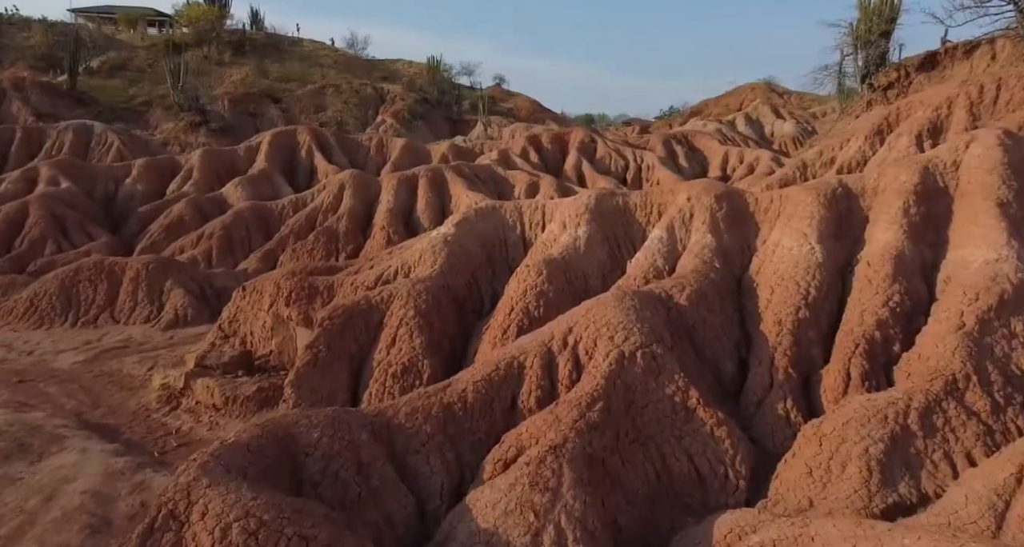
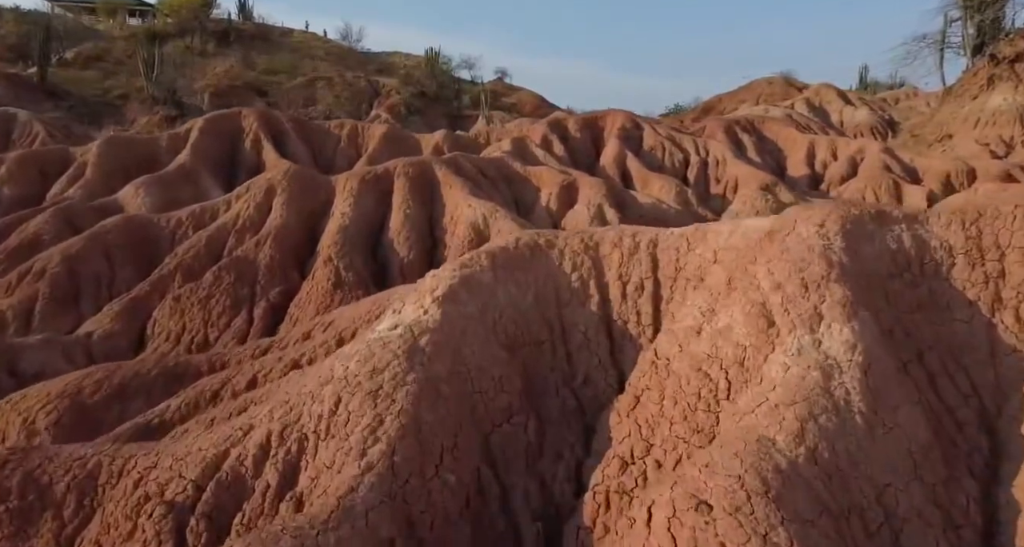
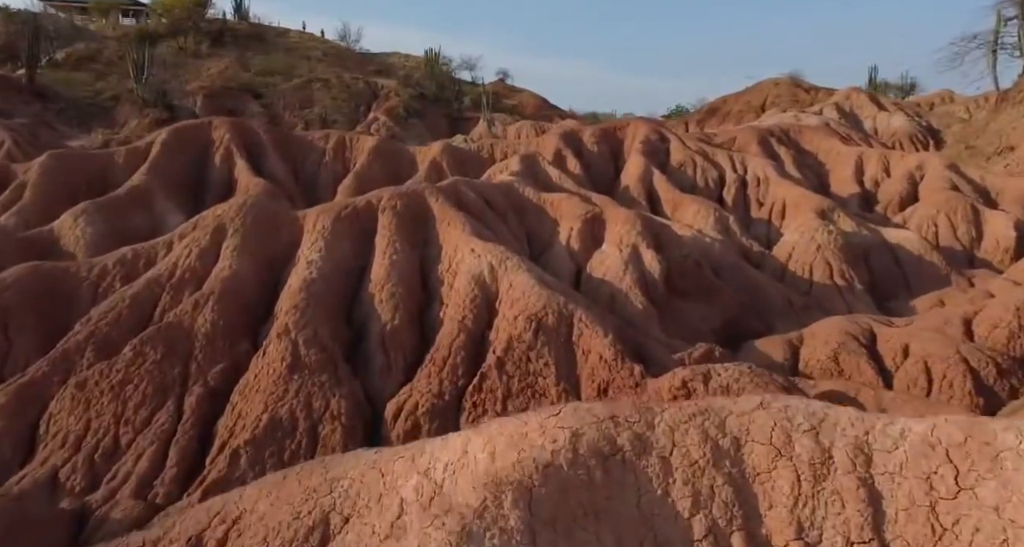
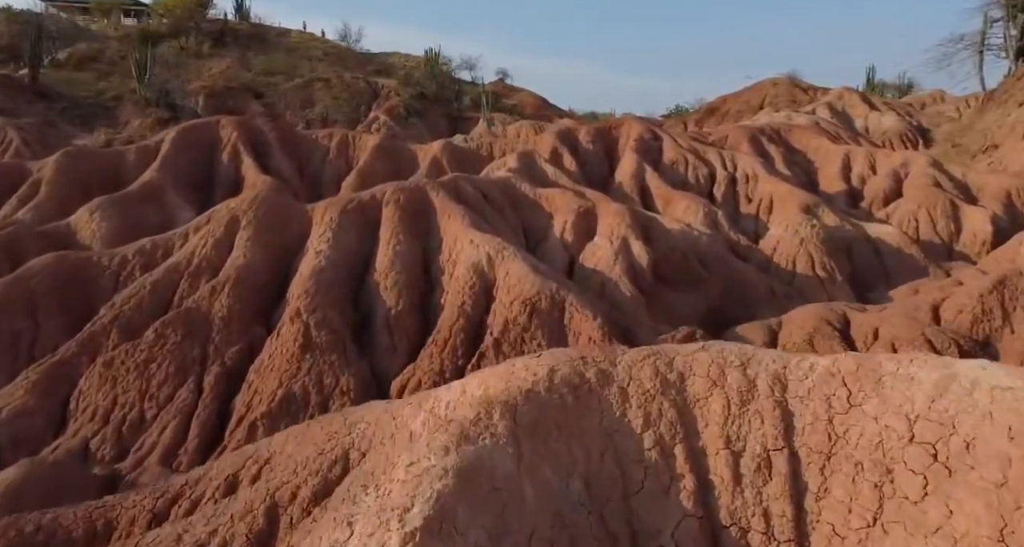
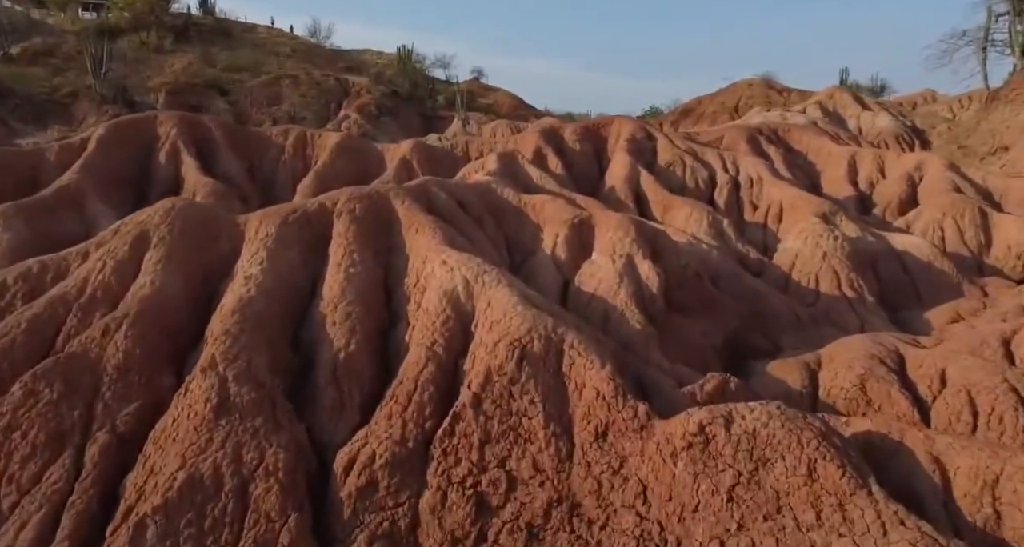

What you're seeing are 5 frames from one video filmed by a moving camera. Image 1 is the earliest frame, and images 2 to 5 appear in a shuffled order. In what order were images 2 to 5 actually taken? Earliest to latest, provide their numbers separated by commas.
2, 4, 3, 5
